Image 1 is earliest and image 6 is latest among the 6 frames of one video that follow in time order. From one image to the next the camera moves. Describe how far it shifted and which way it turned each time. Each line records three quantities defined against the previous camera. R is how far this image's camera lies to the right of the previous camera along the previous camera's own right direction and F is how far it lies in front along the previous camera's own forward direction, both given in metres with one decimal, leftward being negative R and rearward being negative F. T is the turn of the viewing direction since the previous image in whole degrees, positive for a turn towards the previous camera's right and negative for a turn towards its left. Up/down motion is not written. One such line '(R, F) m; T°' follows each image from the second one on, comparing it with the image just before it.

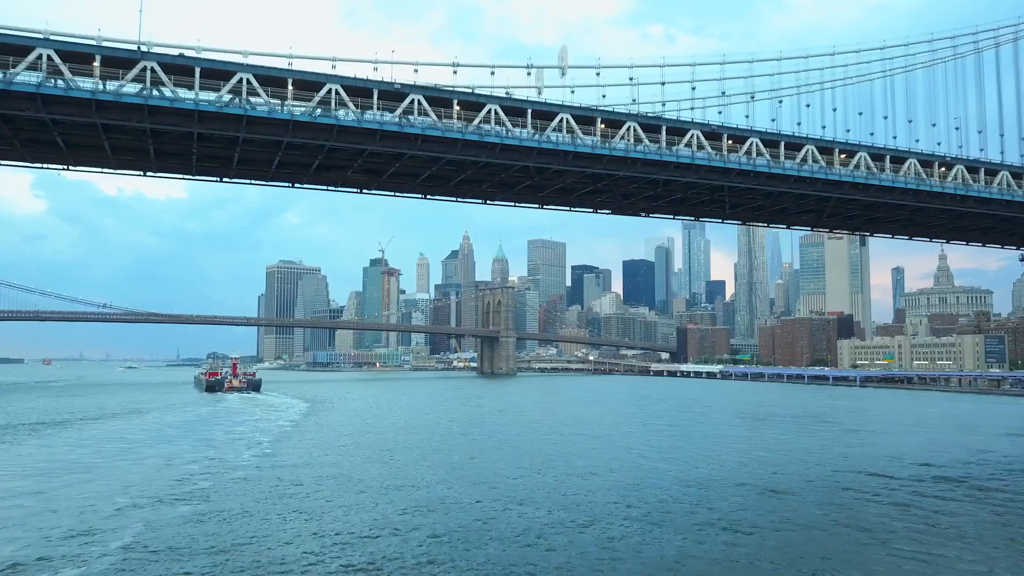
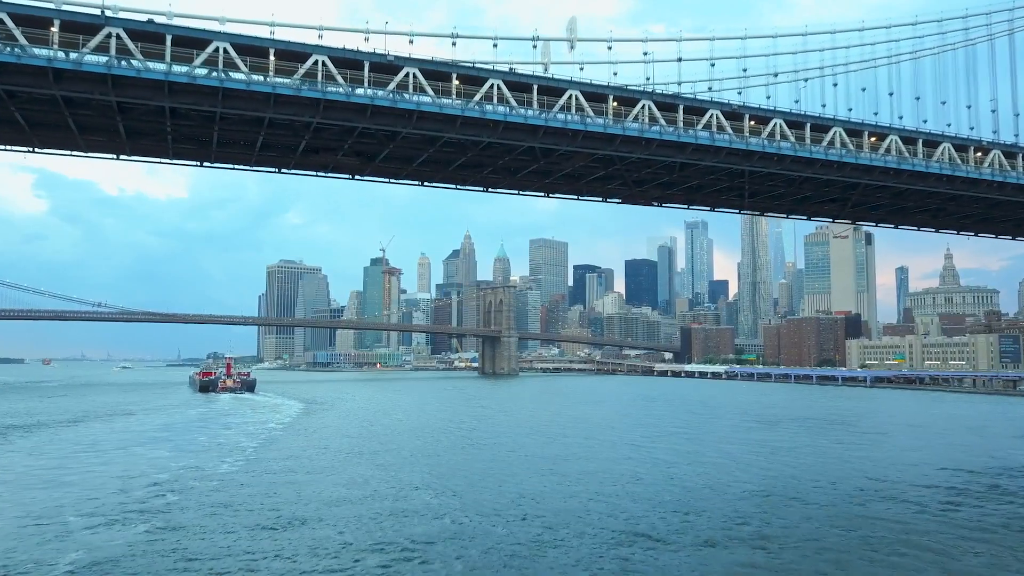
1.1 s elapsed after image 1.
(-0.1, +2.2) m; 0°
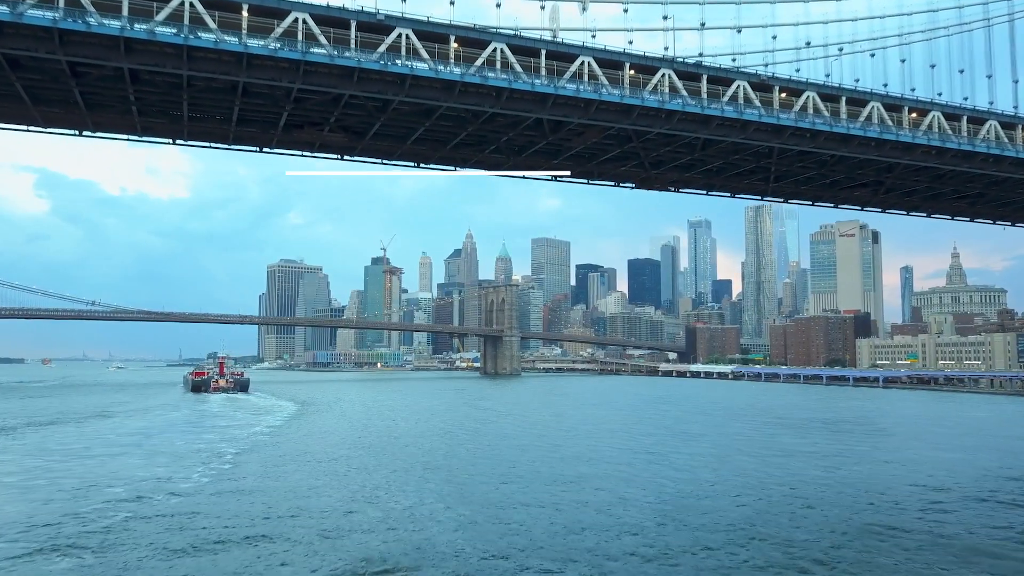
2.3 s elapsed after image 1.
(-0.1, +2.5) m; 0°
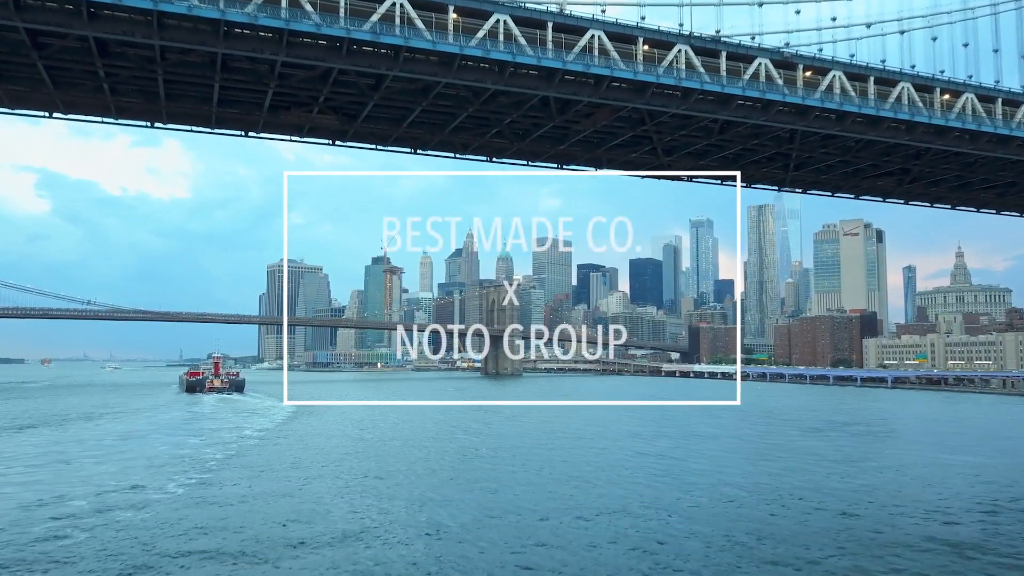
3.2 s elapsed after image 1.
(-0.1, +1.7) m; 0°
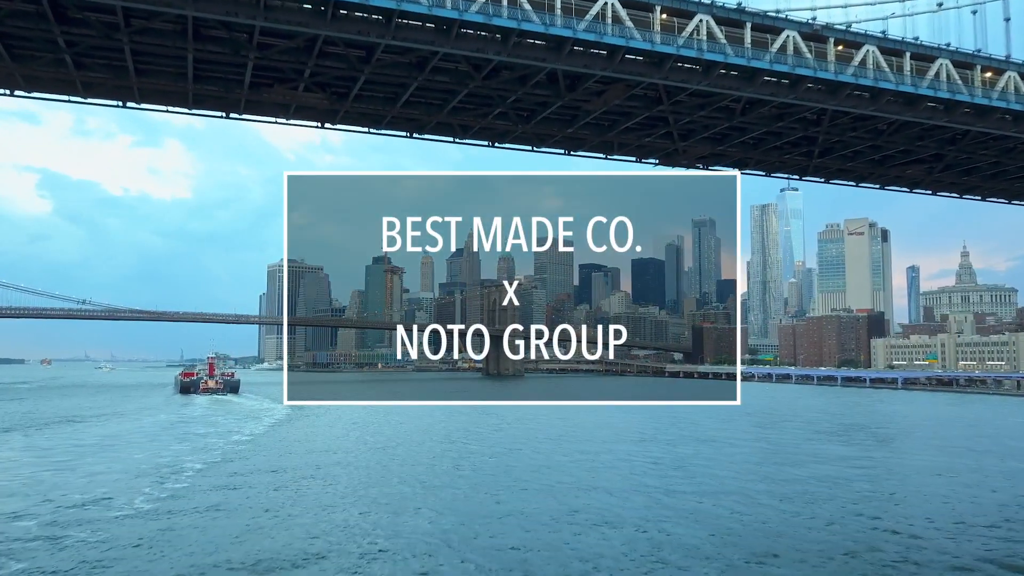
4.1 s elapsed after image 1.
(-0.1, +1.9) m; 0°
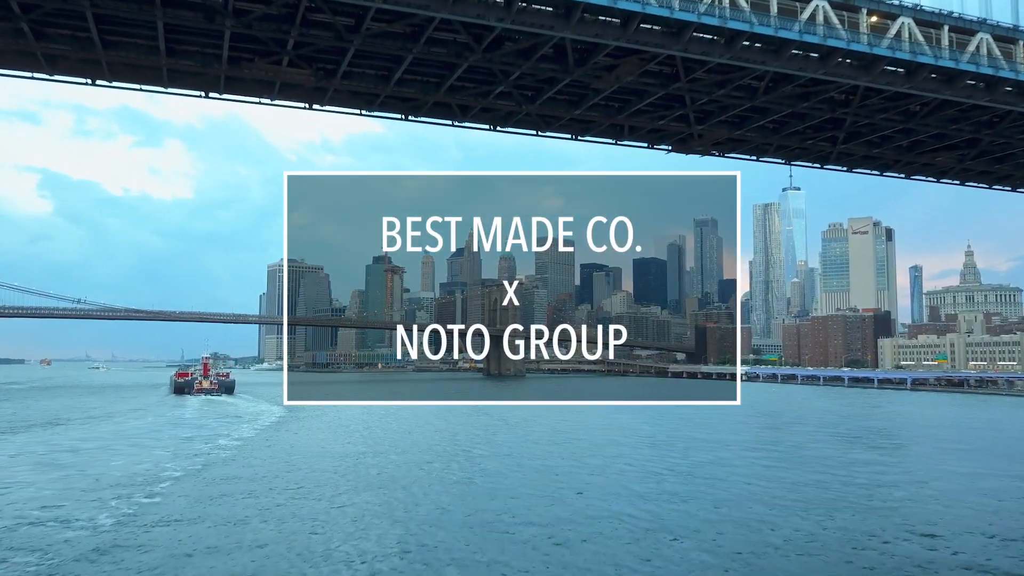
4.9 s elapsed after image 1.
(-0.1, +1.7) m; 0°
